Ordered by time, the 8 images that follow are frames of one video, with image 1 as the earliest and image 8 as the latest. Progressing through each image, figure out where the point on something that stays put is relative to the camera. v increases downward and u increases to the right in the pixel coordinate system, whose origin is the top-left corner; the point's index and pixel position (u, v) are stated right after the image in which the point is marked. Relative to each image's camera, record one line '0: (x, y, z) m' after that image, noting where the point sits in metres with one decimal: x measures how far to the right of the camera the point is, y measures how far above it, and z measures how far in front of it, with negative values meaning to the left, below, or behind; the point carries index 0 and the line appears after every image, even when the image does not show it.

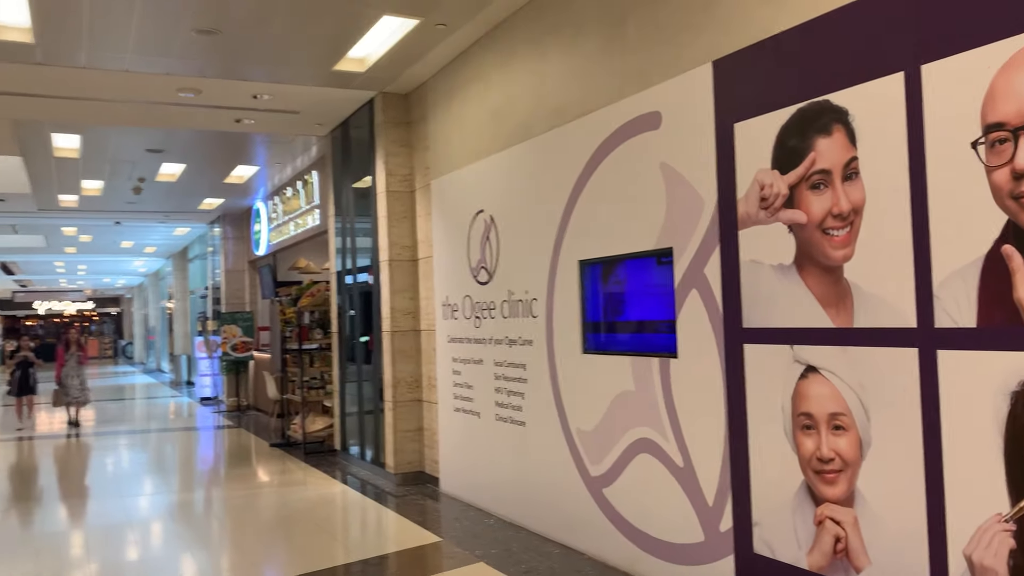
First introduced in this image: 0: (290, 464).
0: (-2.0, -1.6, +7.8) m
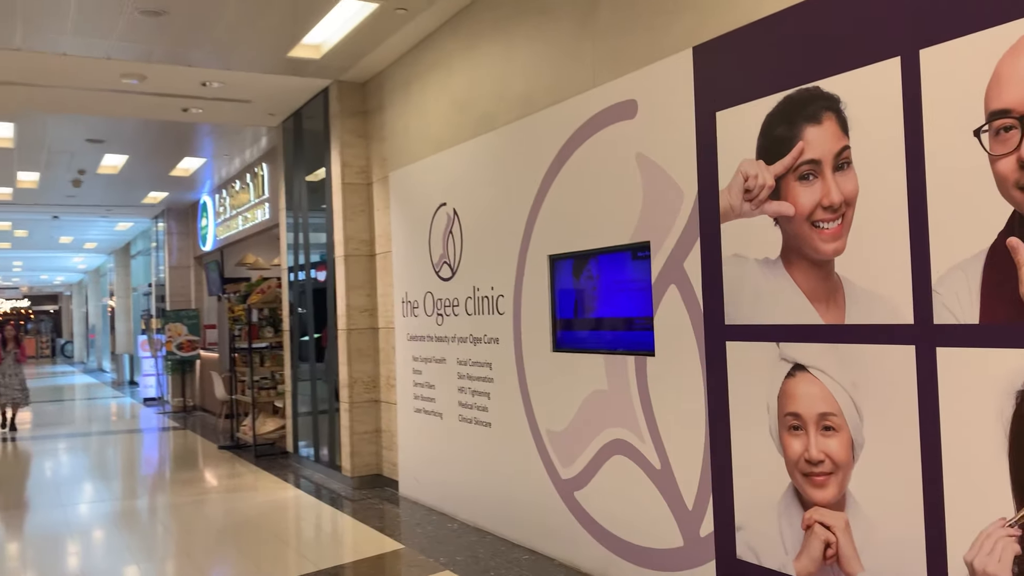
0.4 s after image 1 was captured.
0: (-2.3, -1.5, +7.5) m
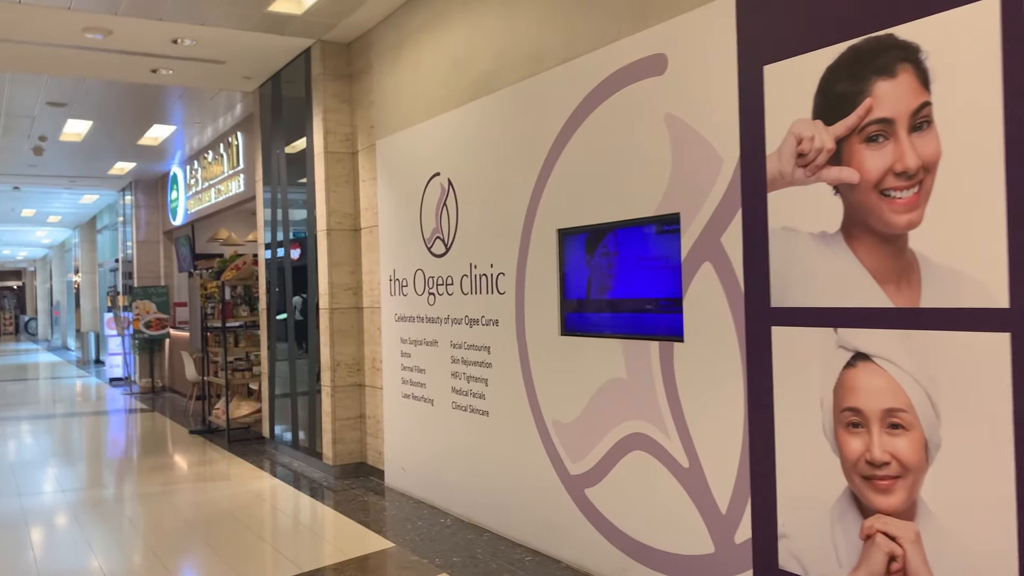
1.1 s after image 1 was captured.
0: (-2.4, -1.3, +7.1) m
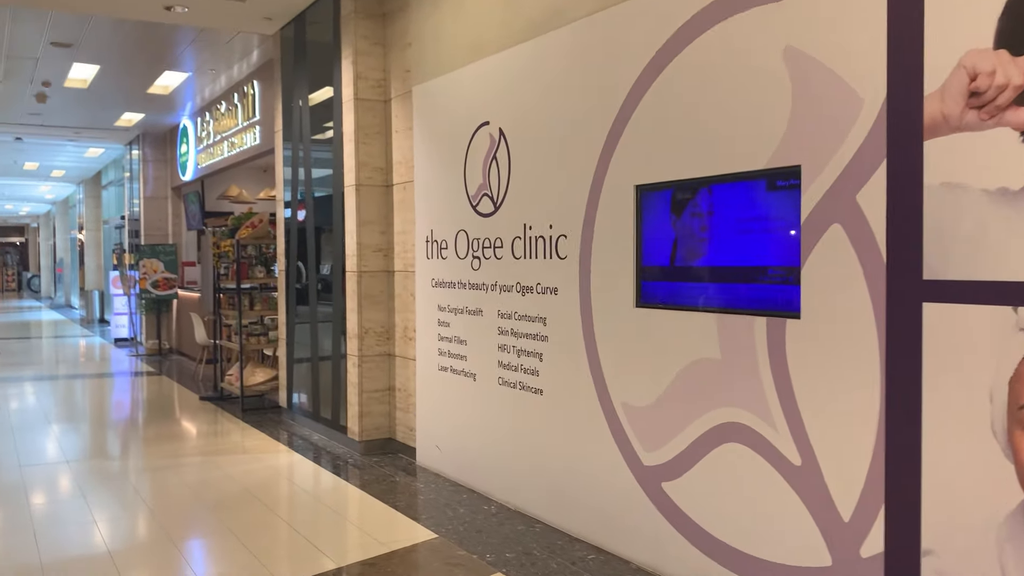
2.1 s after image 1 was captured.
0: (-2.2, -1.0, +6.7) m
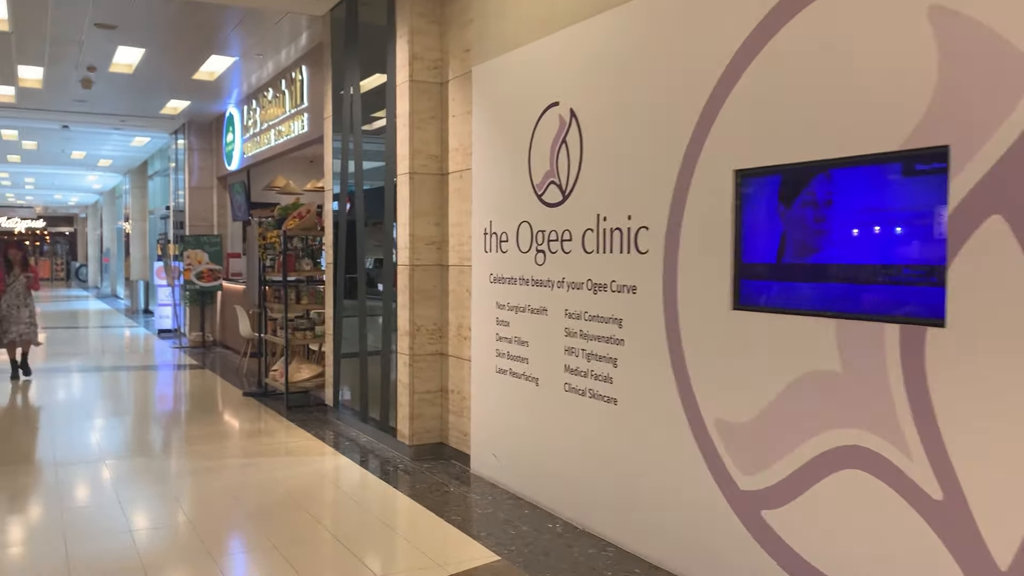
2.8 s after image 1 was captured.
0: (-1.8, -1.0, +6.4) m
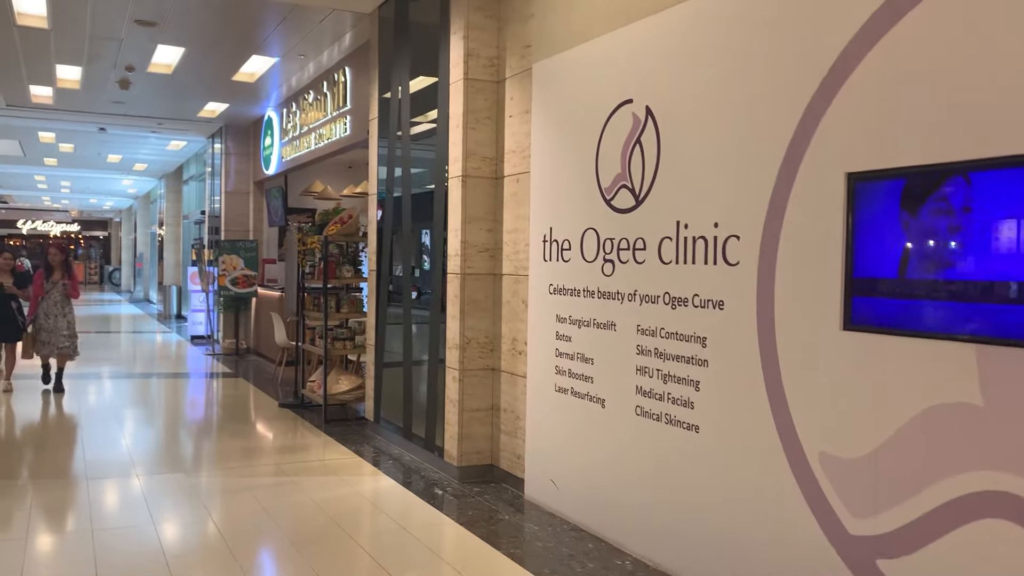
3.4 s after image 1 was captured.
0: (-1.5, -1.0, +6.2) m
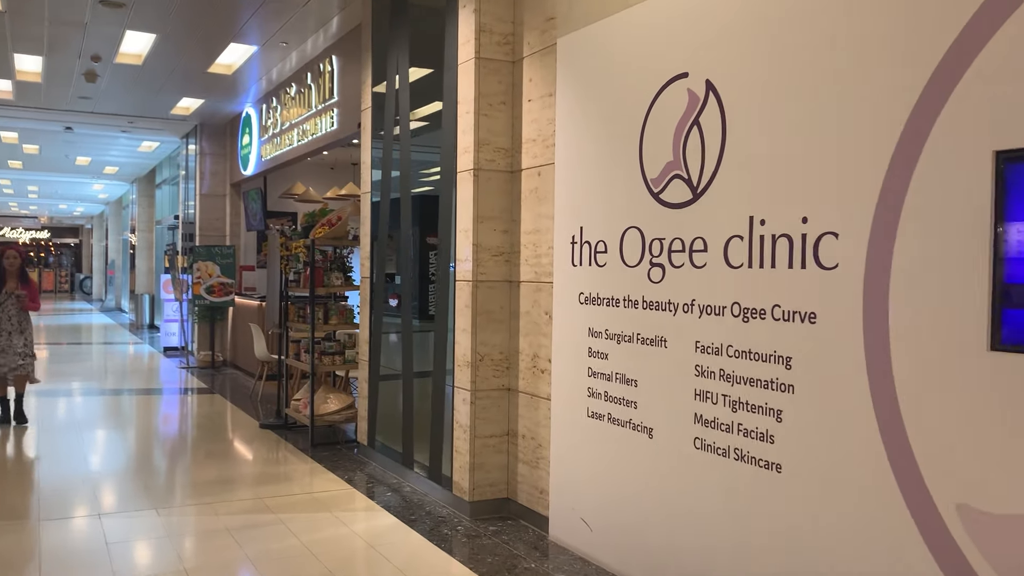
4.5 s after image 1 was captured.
0: (-1.4, -1.1, +5.6) m
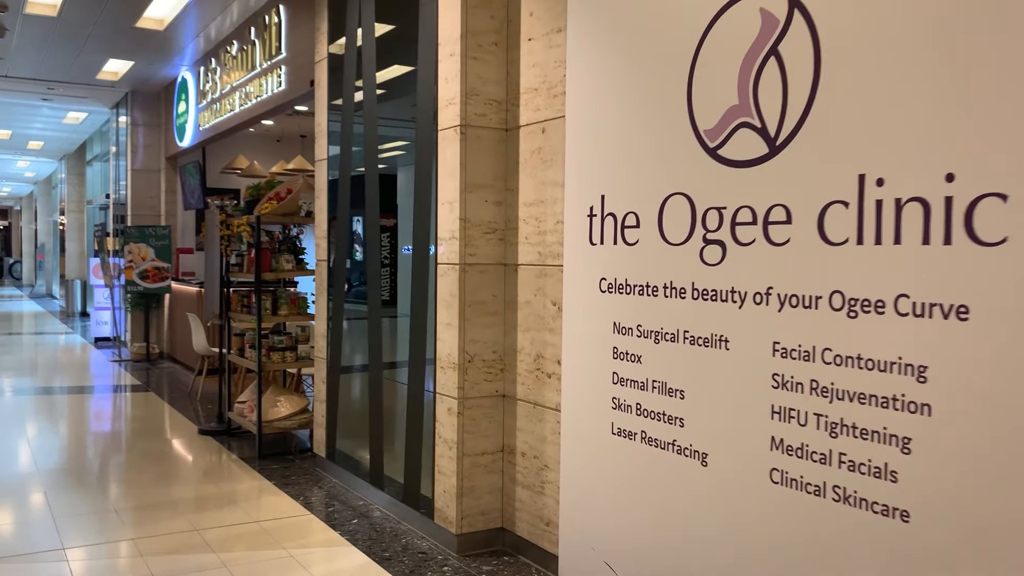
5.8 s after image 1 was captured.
0: (-1.5, -1.0, +4.8) m
